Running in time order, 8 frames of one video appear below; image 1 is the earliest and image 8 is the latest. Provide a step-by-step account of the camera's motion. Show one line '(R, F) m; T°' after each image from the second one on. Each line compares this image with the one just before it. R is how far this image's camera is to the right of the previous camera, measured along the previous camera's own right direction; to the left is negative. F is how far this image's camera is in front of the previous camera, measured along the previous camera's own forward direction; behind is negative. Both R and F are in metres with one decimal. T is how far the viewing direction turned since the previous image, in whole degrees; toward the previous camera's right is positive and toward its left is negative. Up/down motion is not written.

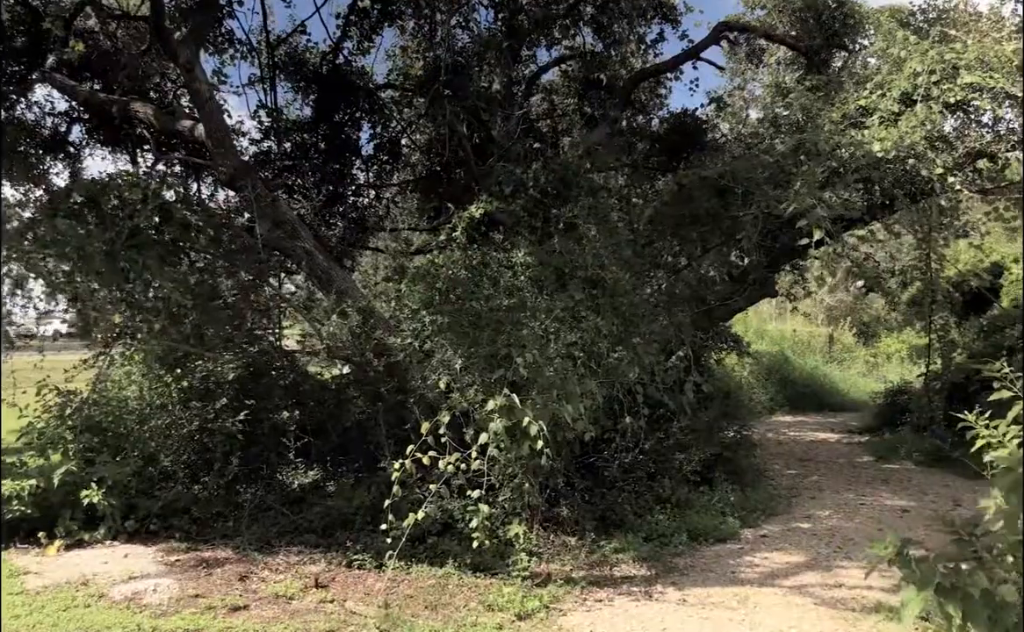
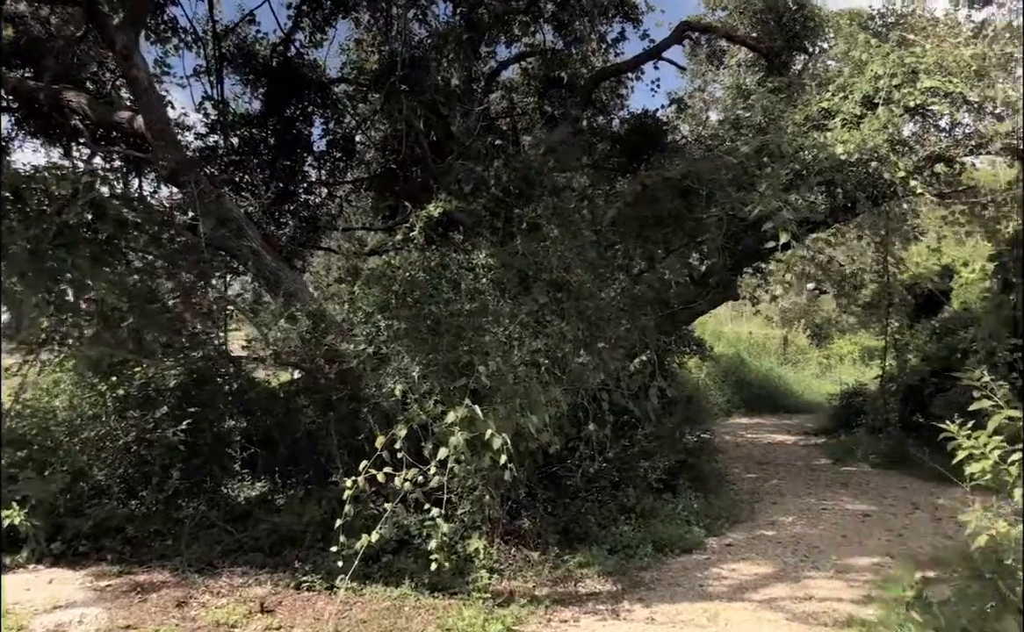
(0.0, +0.2) m; +3°
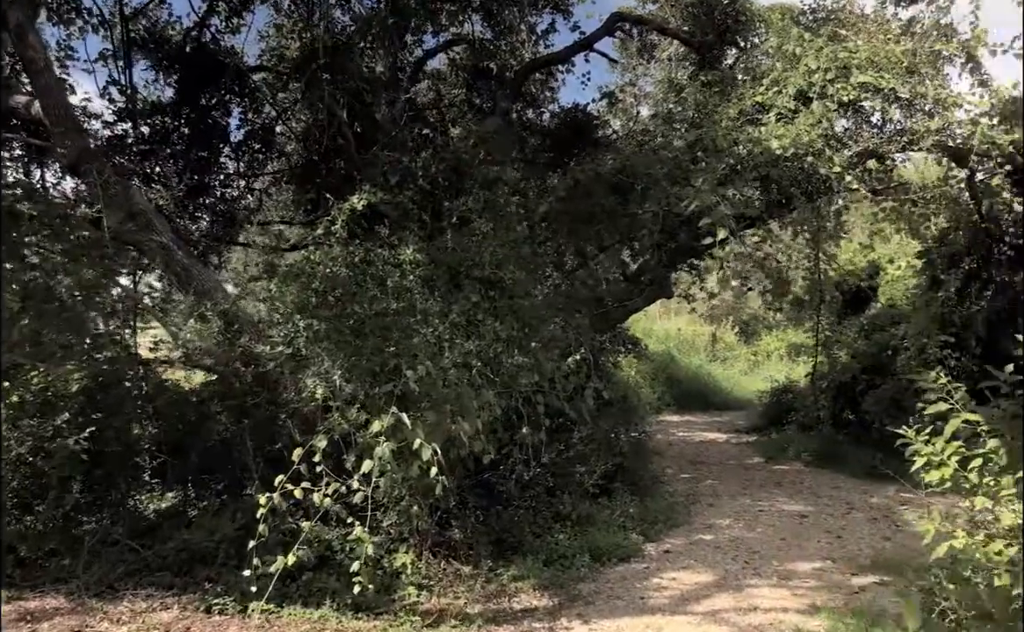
(0.0, +0.3) m; +4°
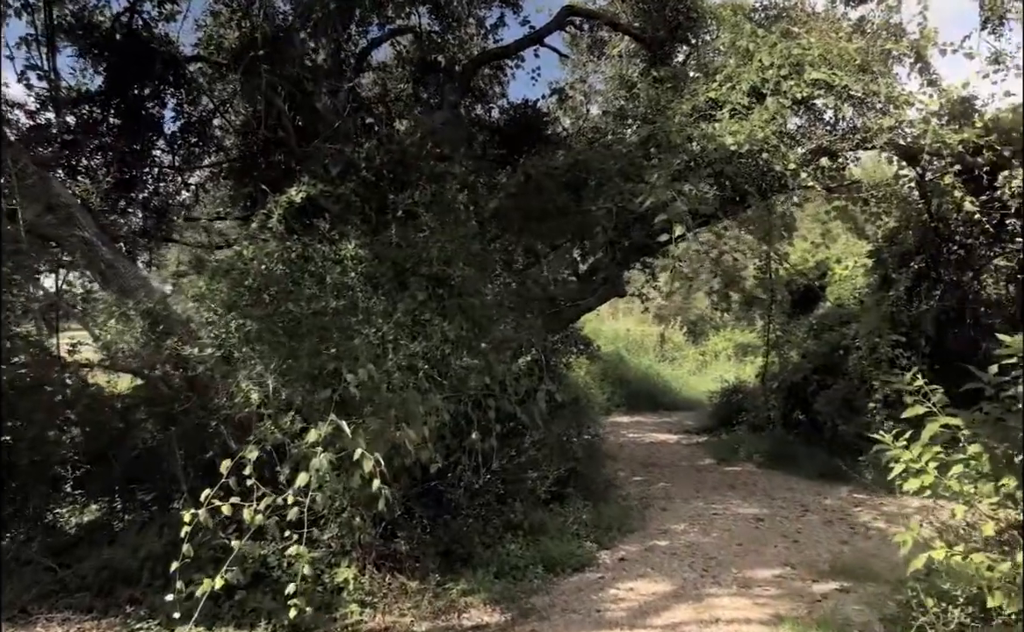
(0.0, +0.2) m; +3°
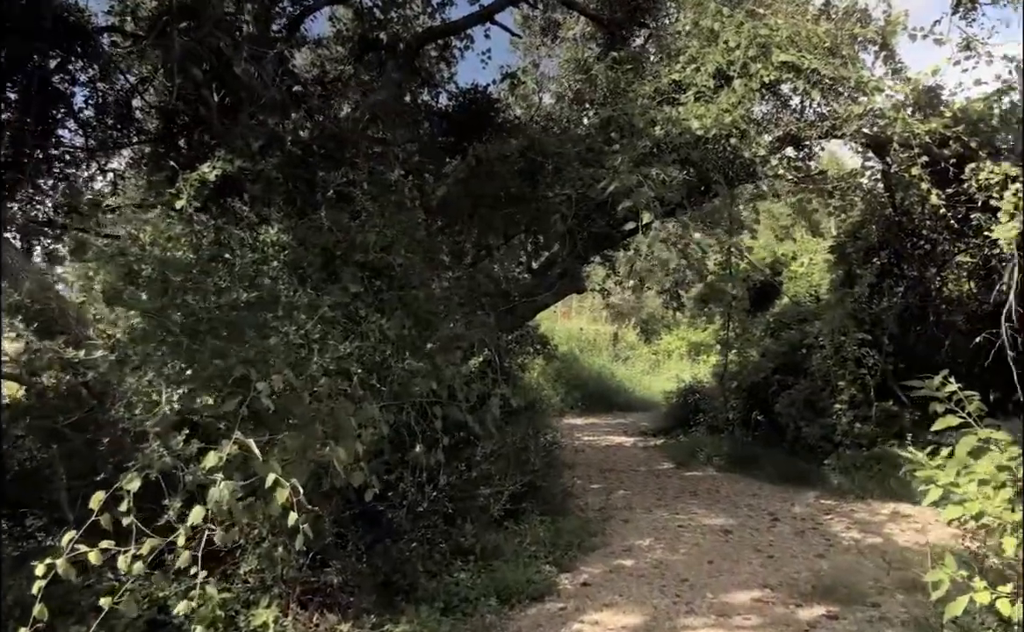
(0.0, +0.5) m; +3°
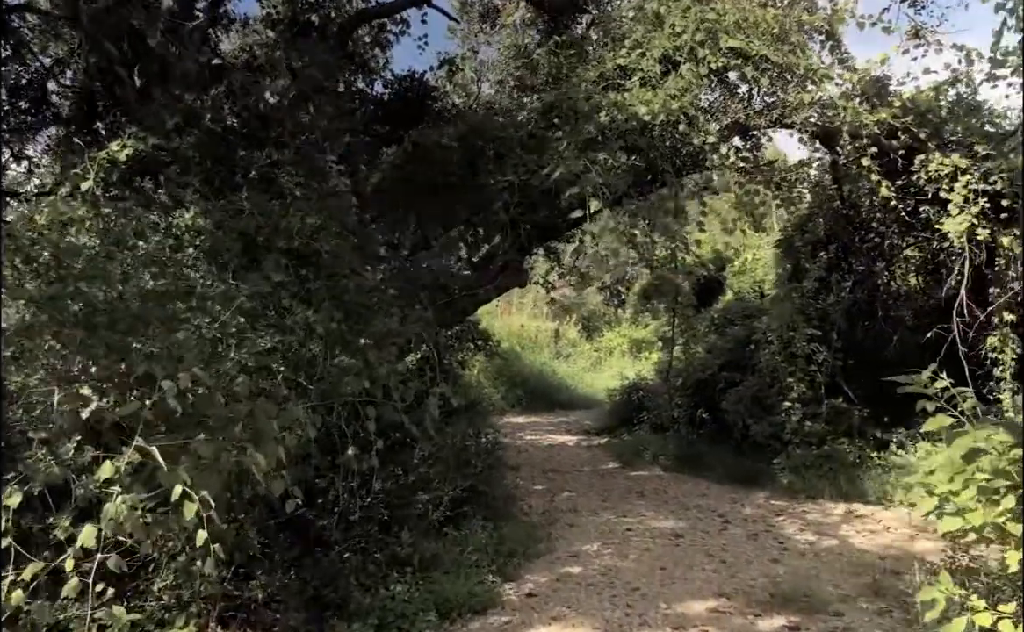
(0.0, +0.3) m; +4°
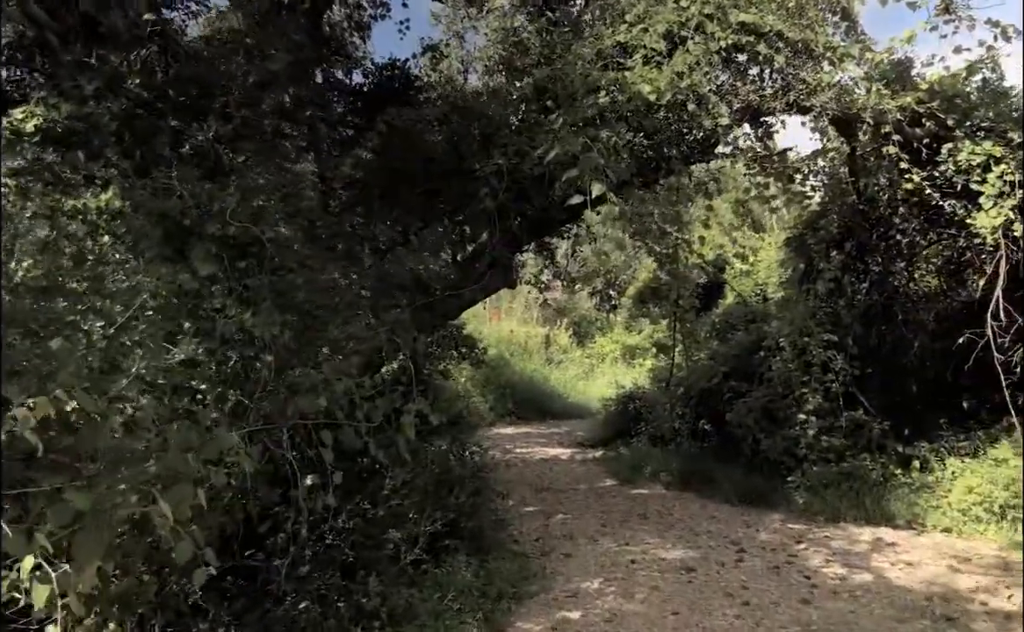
(0.0, +0.6) m; +1°
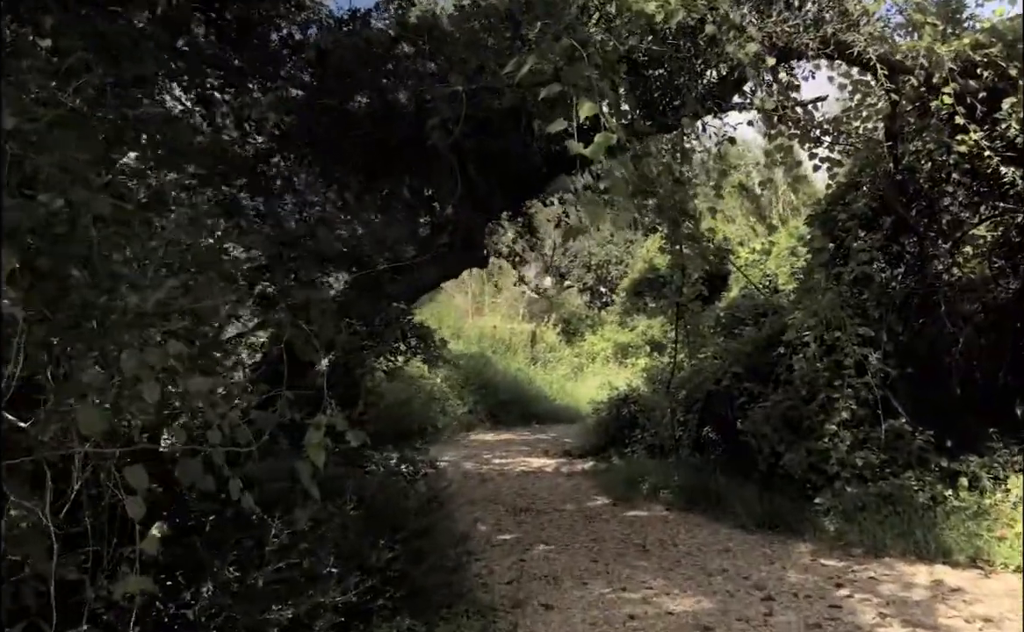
(+0.1, +1.1) m; +1°
